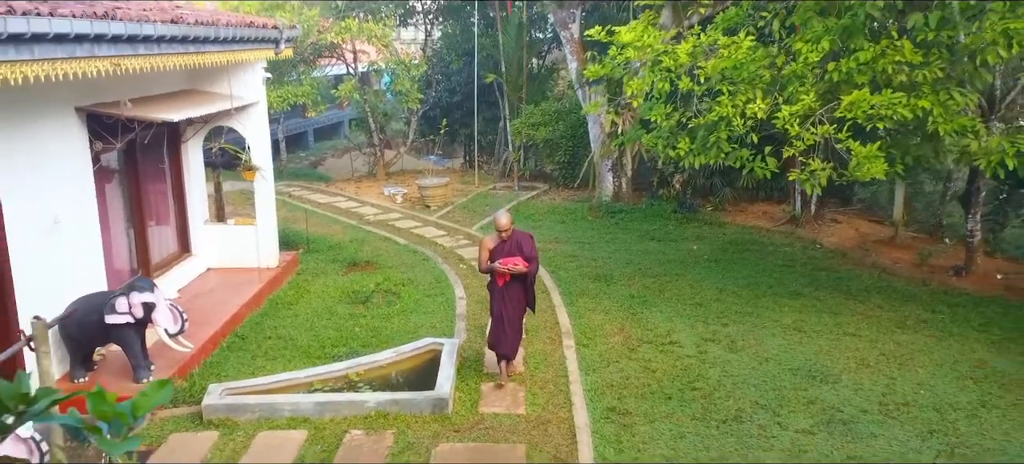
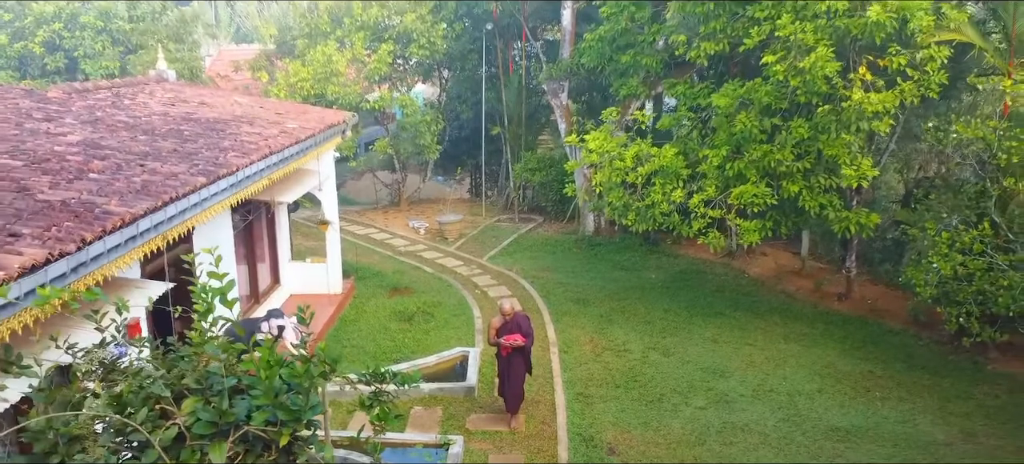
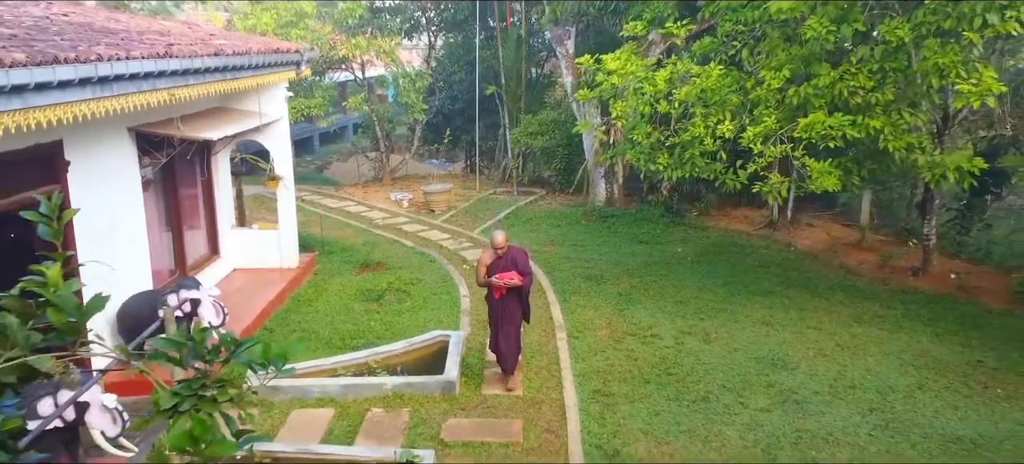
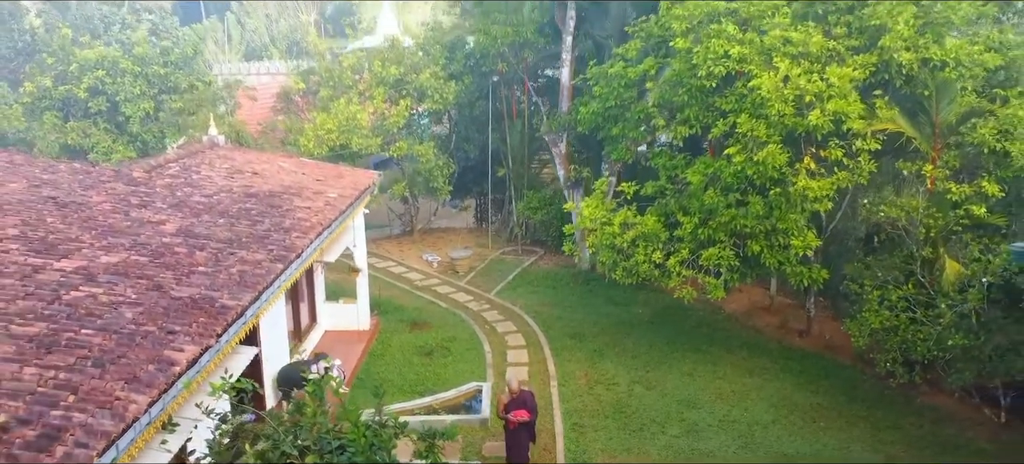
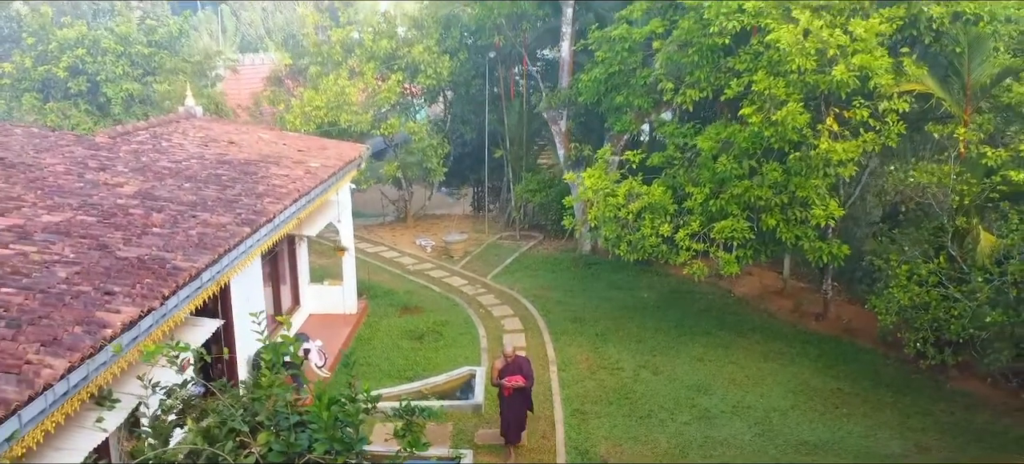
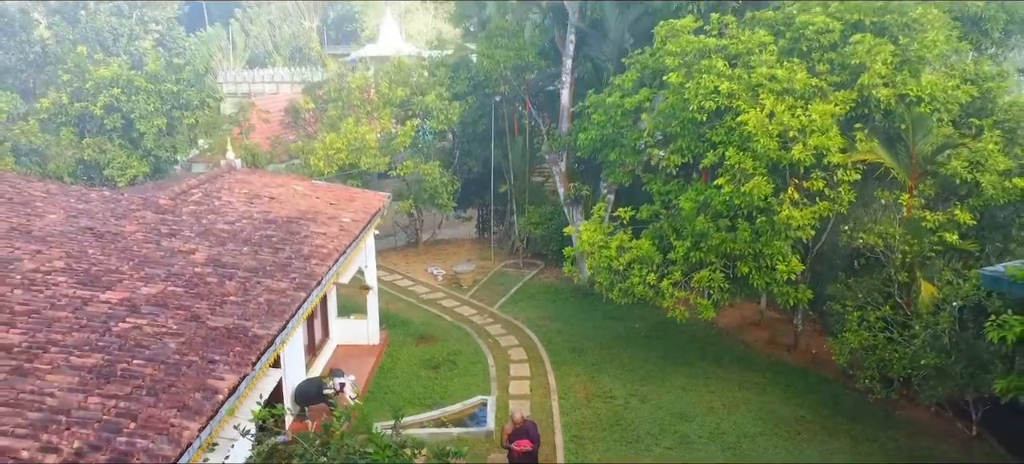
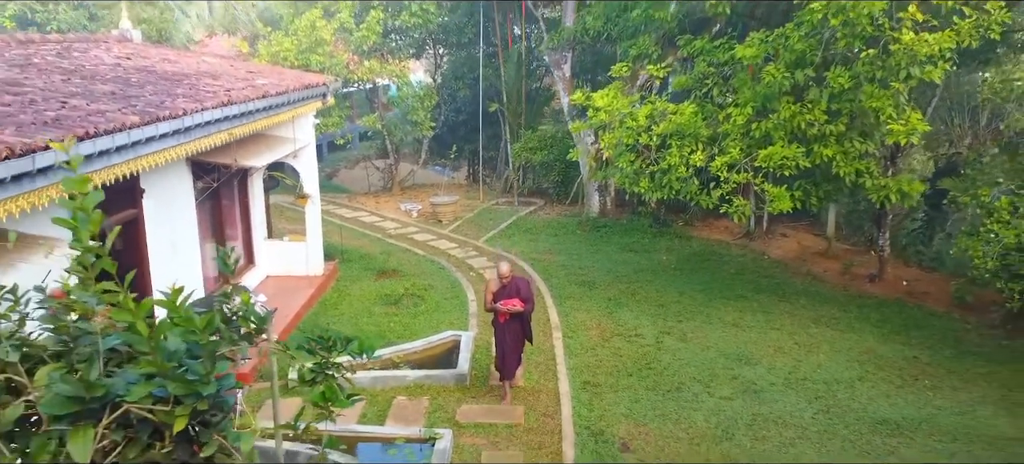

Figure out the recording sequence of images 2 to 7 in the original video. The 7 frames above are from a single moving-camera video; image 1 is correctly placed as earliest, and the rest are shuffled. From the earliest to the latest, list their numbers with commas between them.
3, 7, 2, 5, 4, 6
